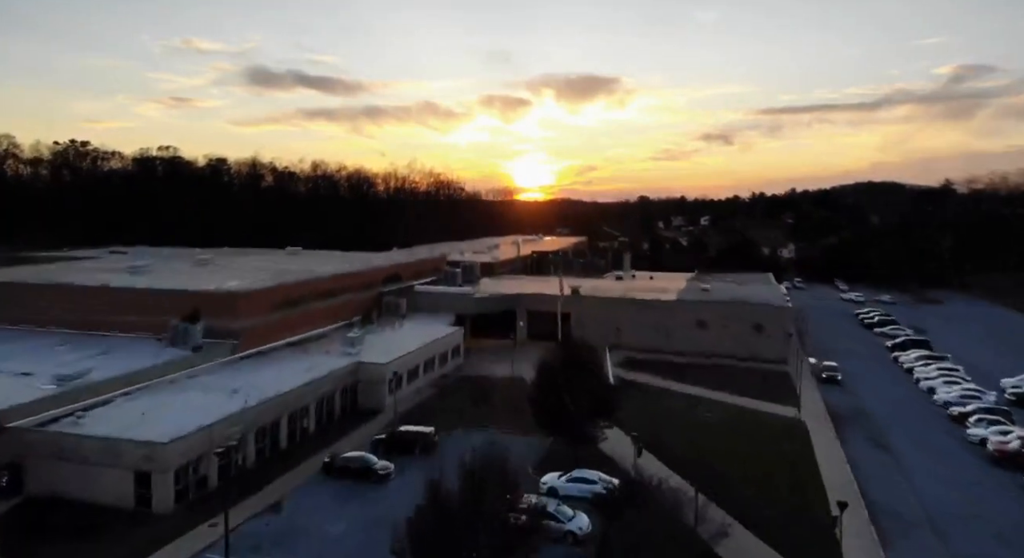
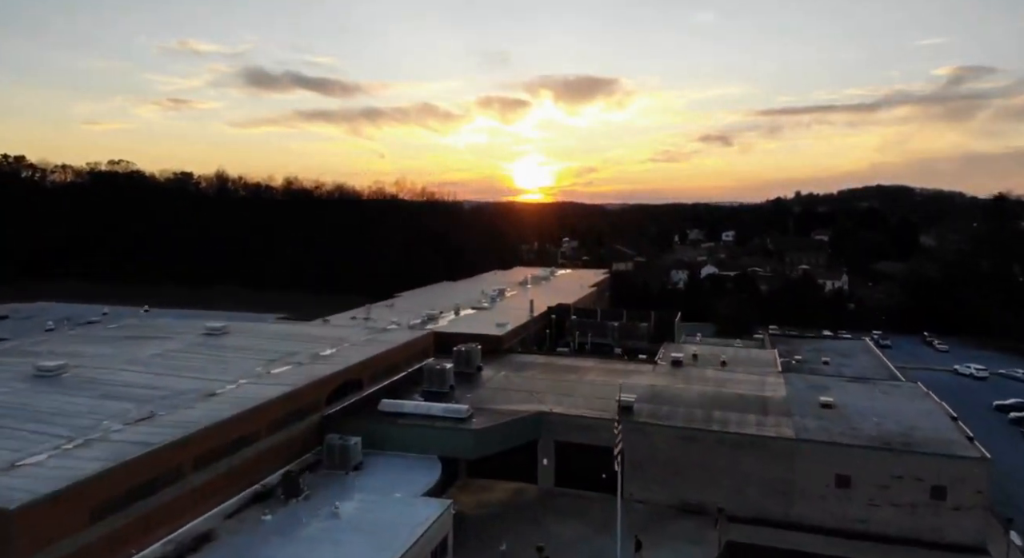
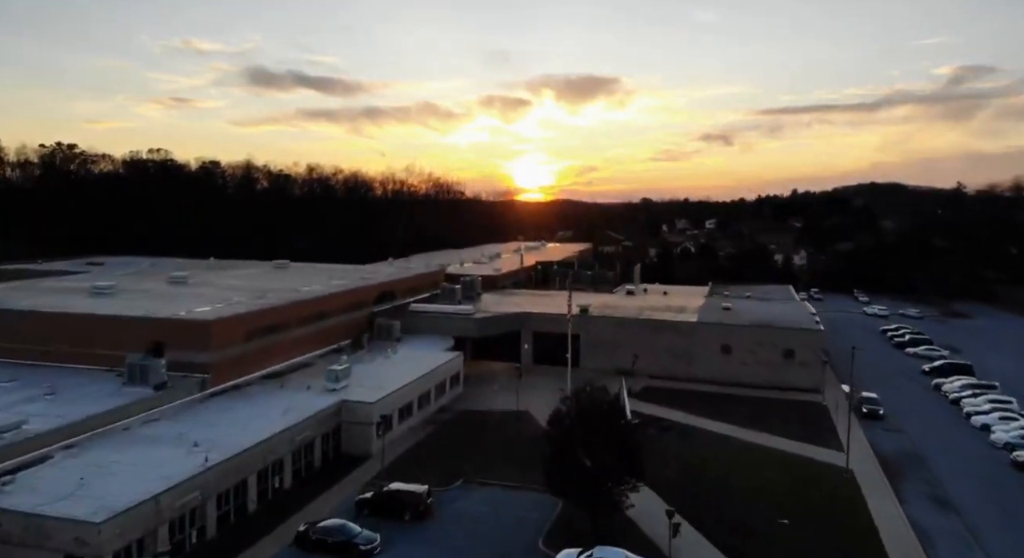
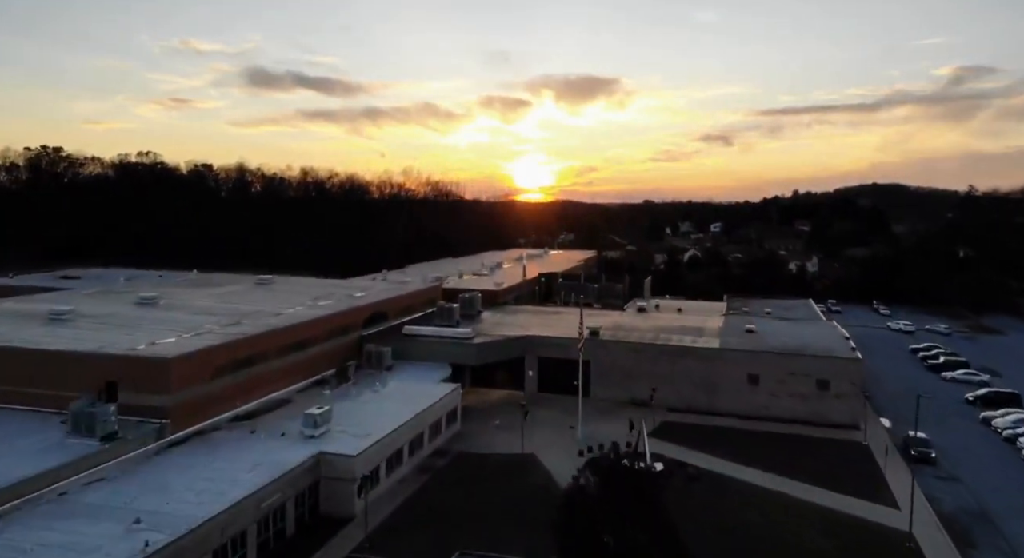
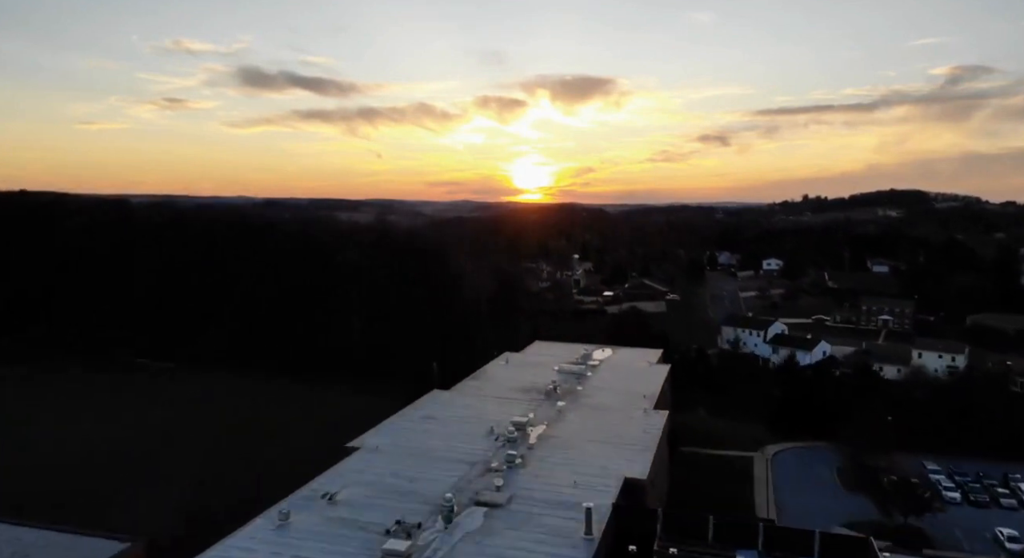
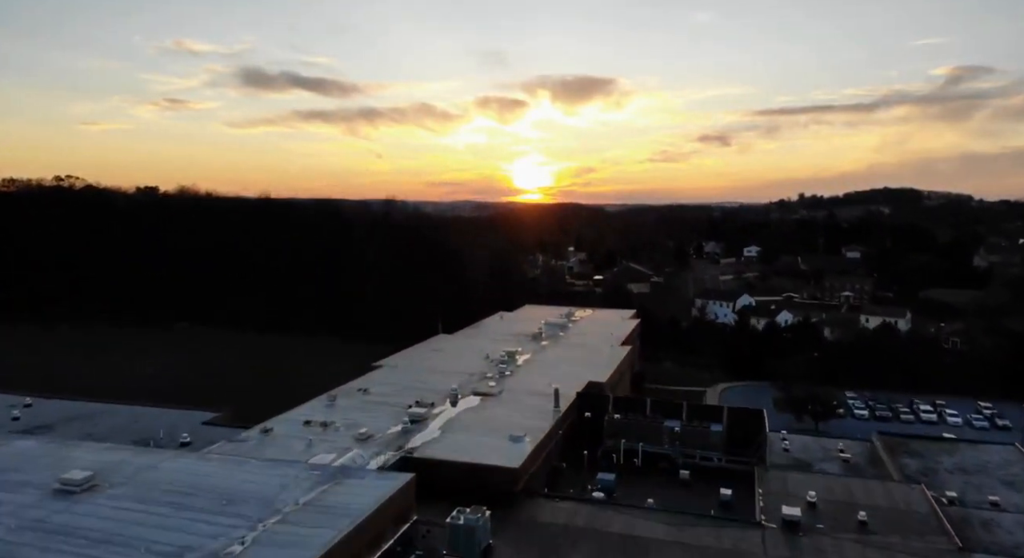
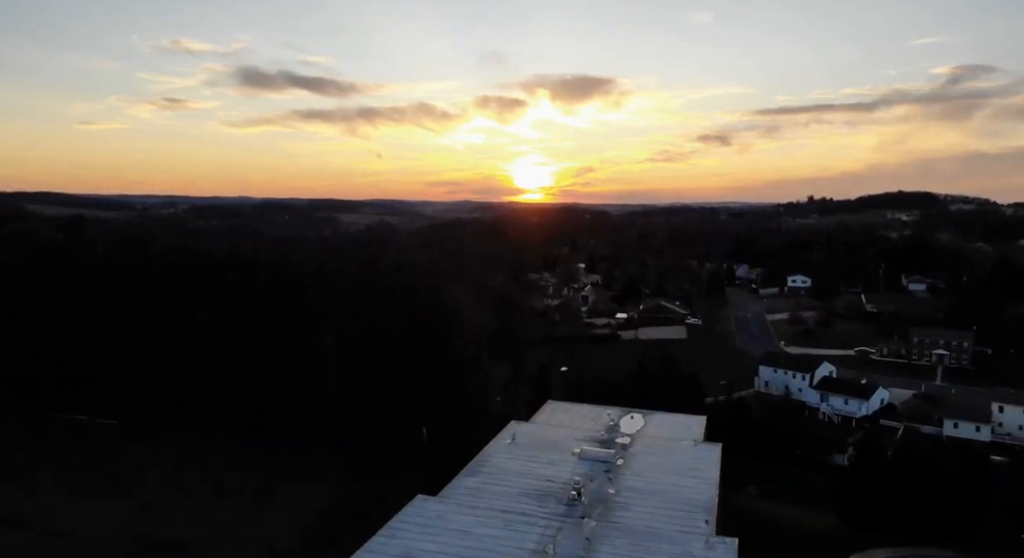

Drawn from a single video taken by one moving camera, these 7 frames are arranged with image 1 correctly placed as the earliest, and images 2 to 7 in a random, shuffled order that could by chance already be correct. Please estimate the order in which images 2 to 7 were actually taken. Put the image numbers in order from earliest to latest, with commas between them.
3, 4, 2, 6, 5, 7
